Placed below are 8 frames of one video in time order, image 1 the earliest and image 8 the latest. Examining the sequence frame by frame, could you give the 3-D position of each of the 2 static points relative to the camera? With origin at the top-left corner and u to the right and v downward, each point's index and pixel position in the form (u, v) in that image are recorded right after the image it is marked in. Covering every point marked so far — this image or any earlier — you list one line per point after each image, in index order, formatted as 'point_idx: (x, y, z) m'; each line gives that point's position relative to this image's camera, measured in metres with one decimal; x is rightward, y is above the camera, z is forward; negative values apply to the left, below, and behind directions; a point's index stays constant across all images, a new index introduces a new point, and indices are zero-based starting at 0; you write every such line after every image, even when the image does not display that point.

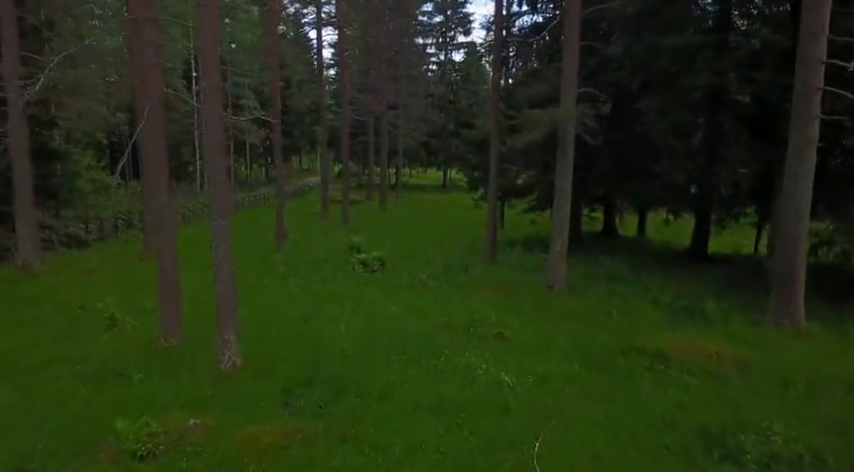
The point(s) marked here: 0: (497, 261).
0: (+2.0, -0.7, +20.0) m
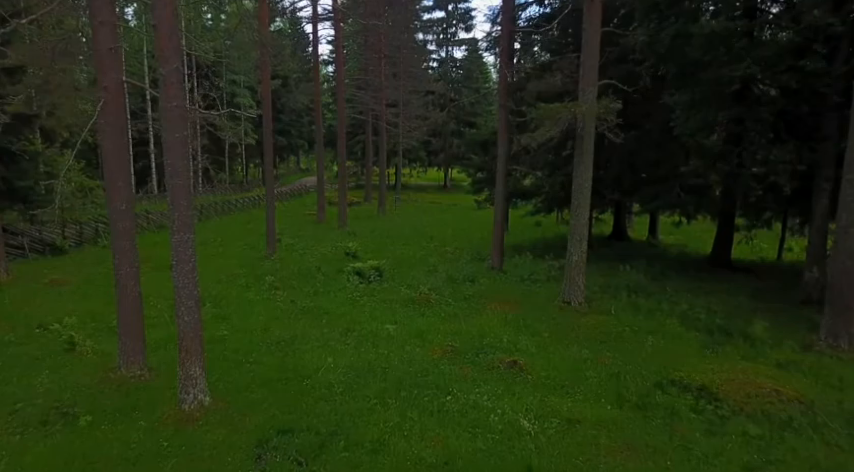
0: (+2.0, -0.9, +18.4) m
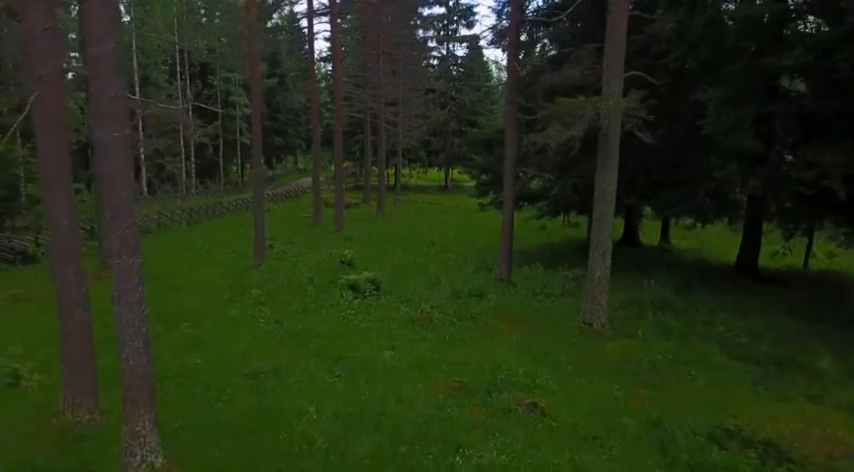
0: (+2.1, -1.1, +16.8) m
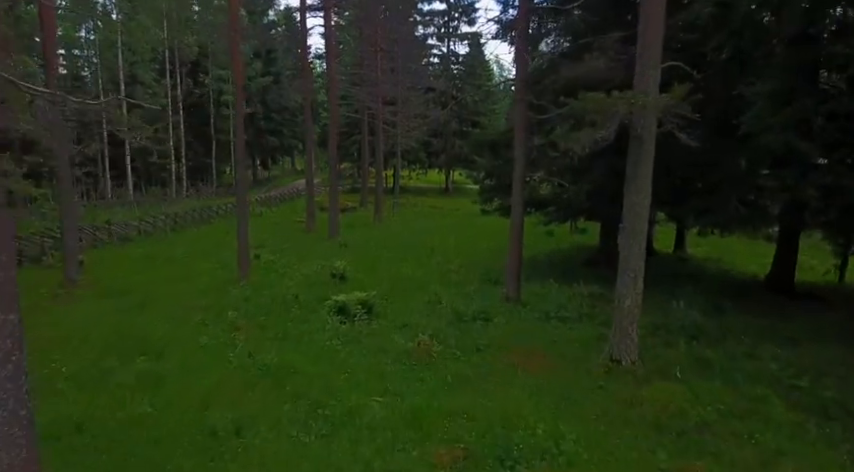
0: (+2.1, -1.4, +15.0) m
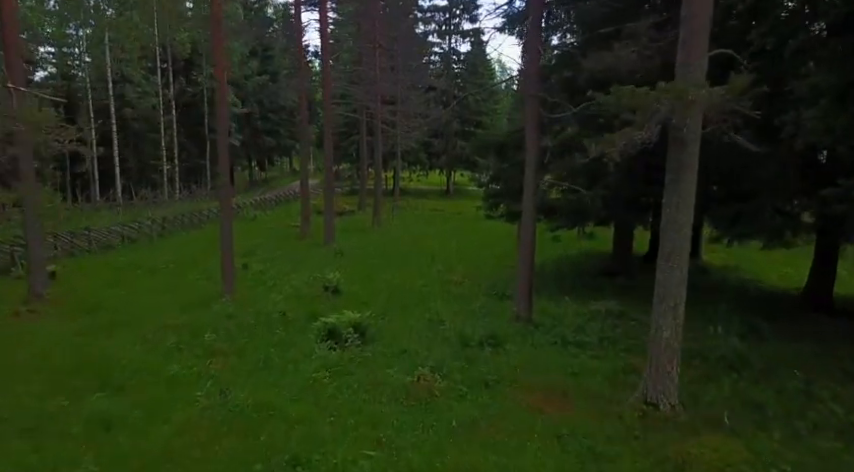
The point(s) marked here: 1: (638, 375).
0: (+2.1, -1.6, +13.5) m
1: (+3.0, -2.0, +10.1) m
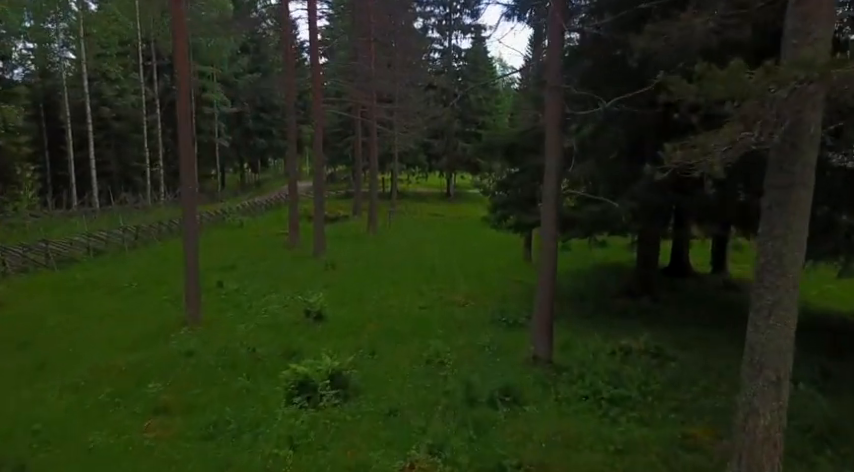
0: (+2.0, -2.0, +11.0) m
1: (+3.0, -2.4, +7.7) m
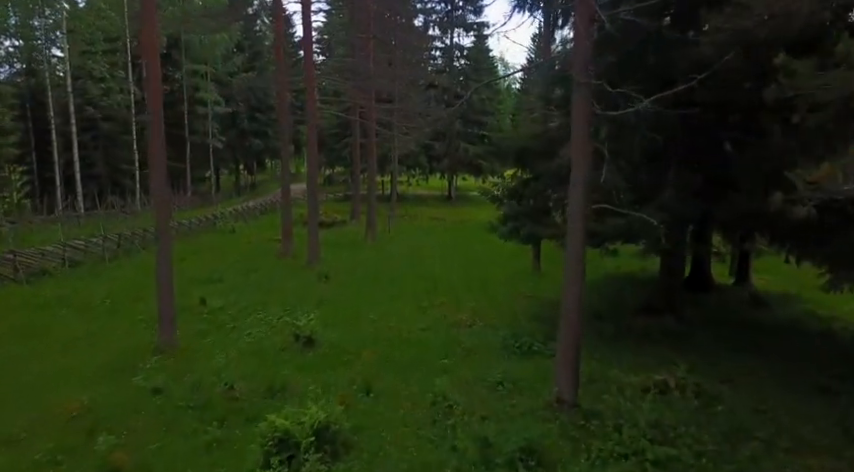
0: (+2.1, -2.3, +9.3) m
1: (+3.1, -2.7, +6.0) m
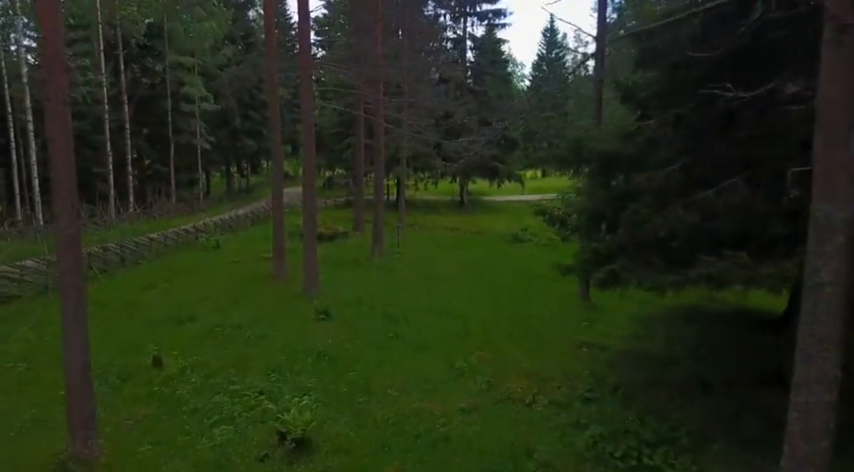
0: (+2.8, -2.9, +4.7) m
1: (+3.7, -3.3, +1.4) m
